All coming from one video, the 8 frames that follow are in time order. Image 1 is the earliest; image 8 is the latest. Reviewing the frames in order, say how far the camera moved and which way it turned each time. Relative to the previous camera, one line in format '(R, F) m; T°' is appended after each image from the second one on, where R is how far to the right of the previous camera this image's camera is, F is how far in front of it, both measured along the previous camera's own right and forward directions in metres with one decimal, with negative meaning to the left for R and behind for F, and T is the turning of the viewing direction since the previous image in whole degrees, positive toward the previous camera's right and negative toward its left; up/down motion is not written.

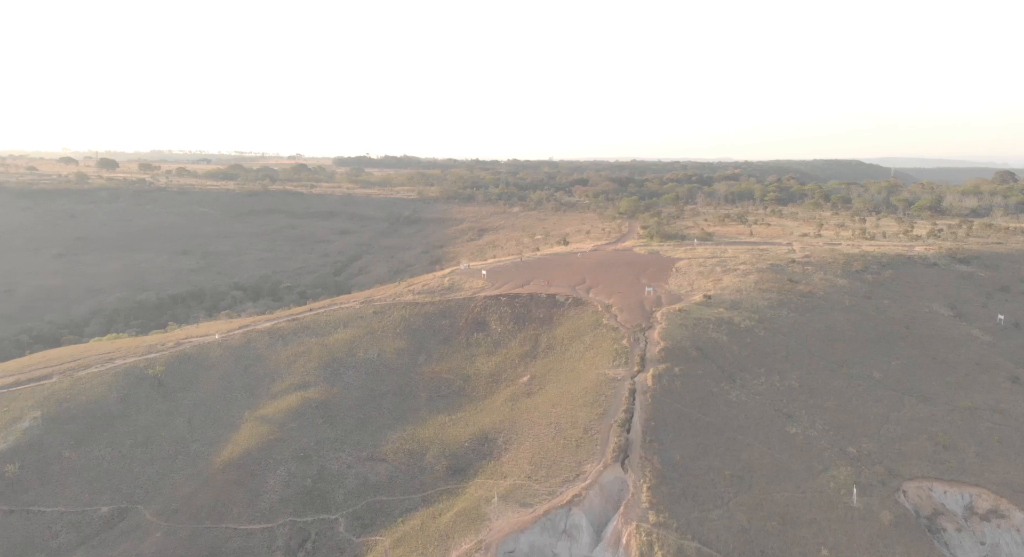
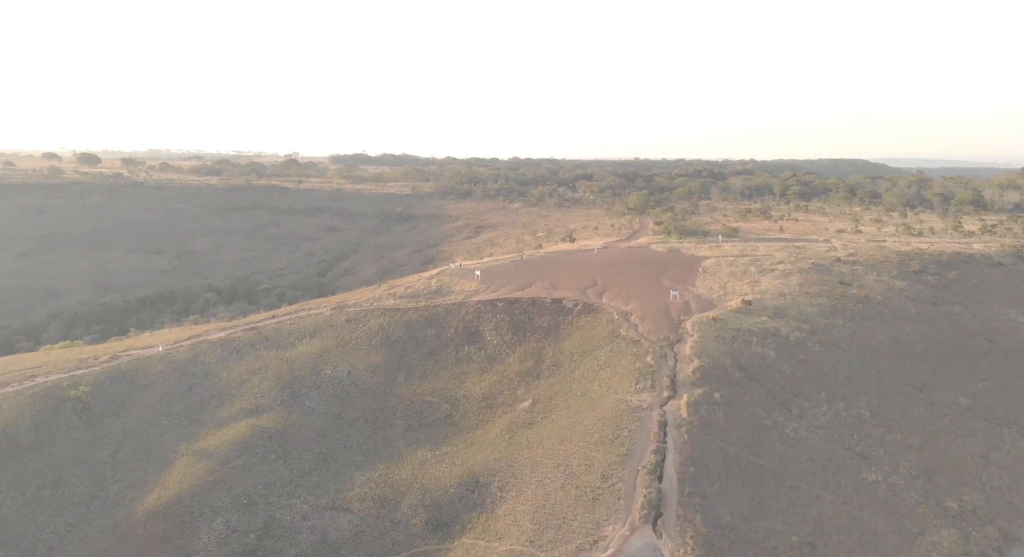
(+0.1, +5.8) m; 0°
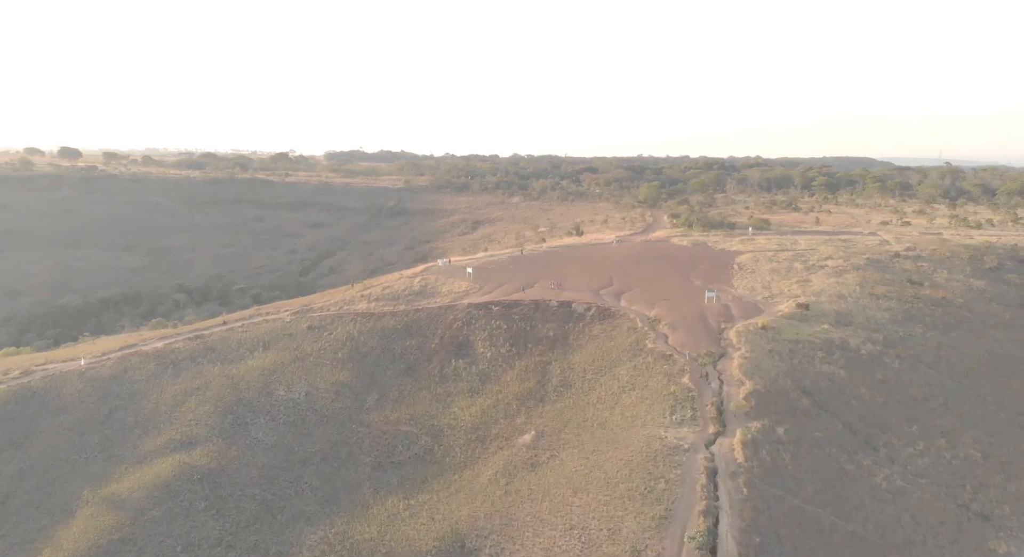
(+0.1, +5.5) m; 0°
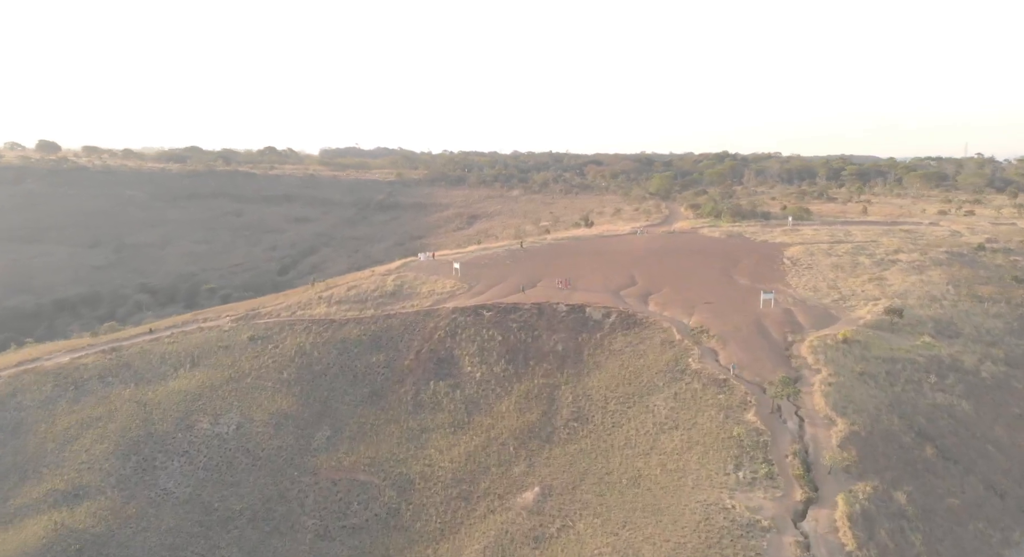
(+0.1, +5.4) m; 0°
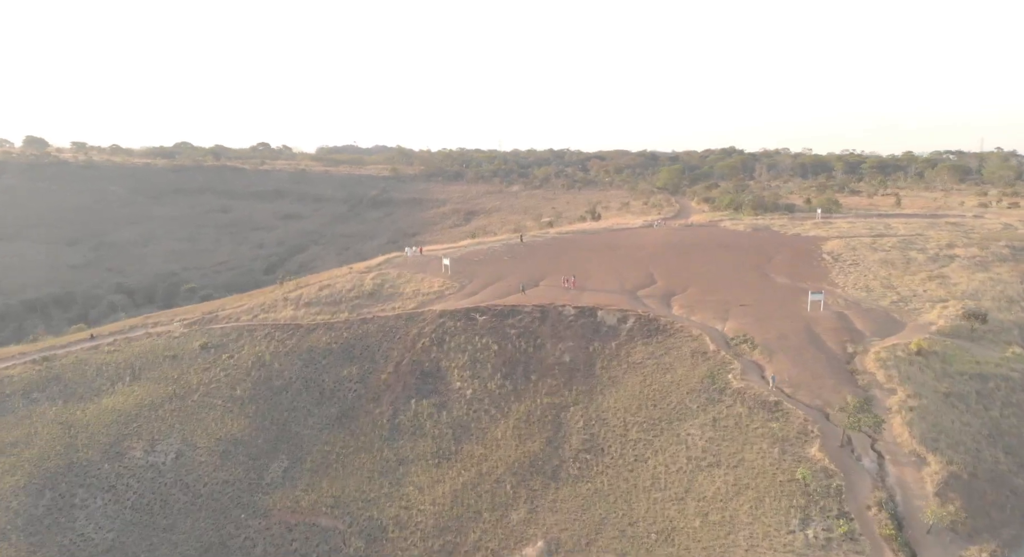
(+0.1, +3.0) m; 0°
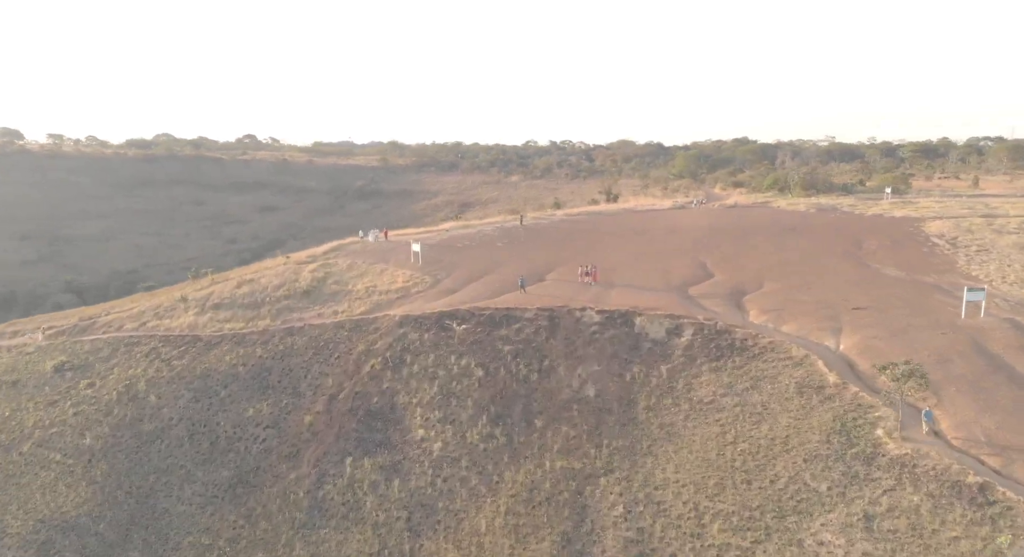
(+0.1, +5.3) m; 0°
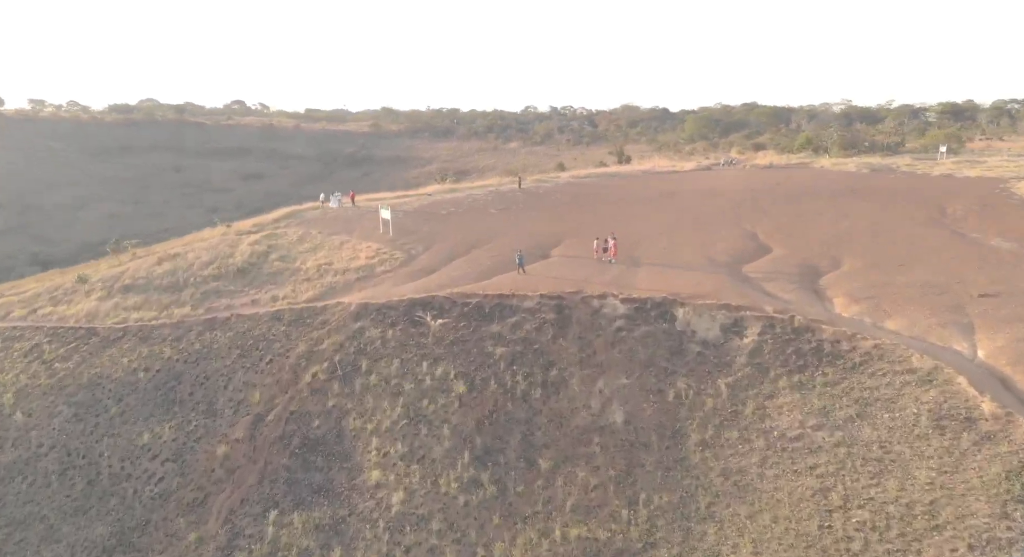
(+0.1, +2.9) m; 0°
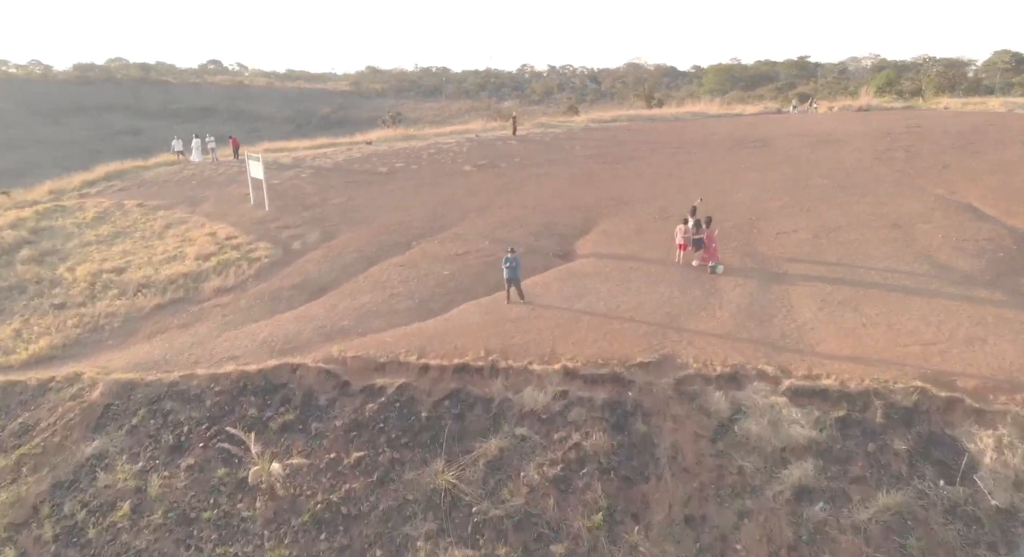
(+0.1, +4.9) m; 0°
